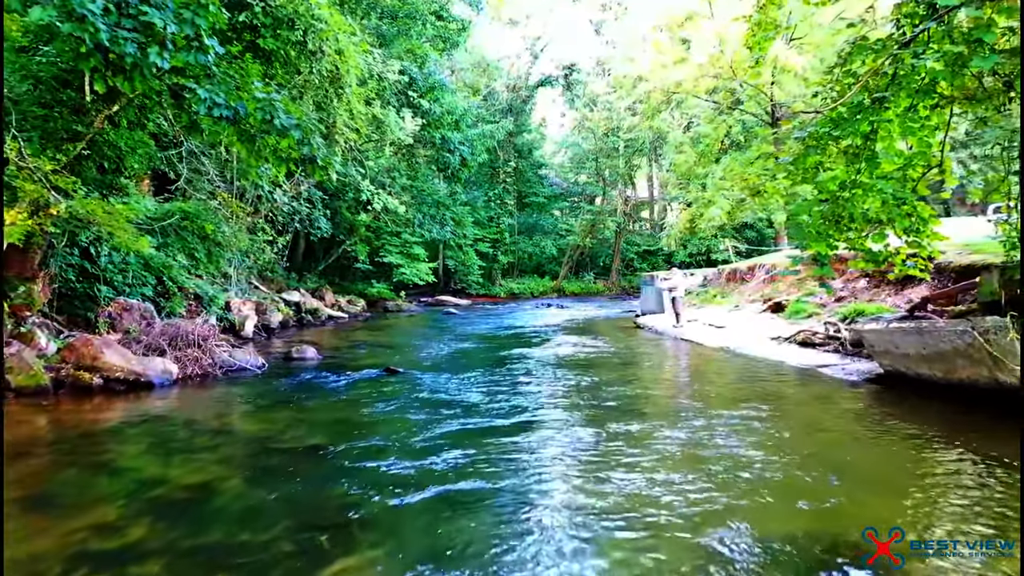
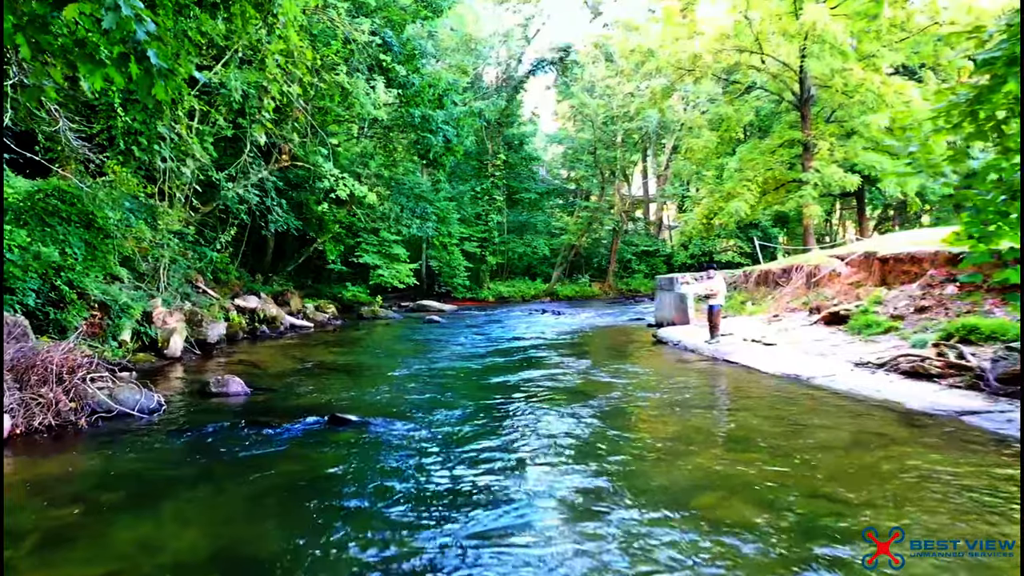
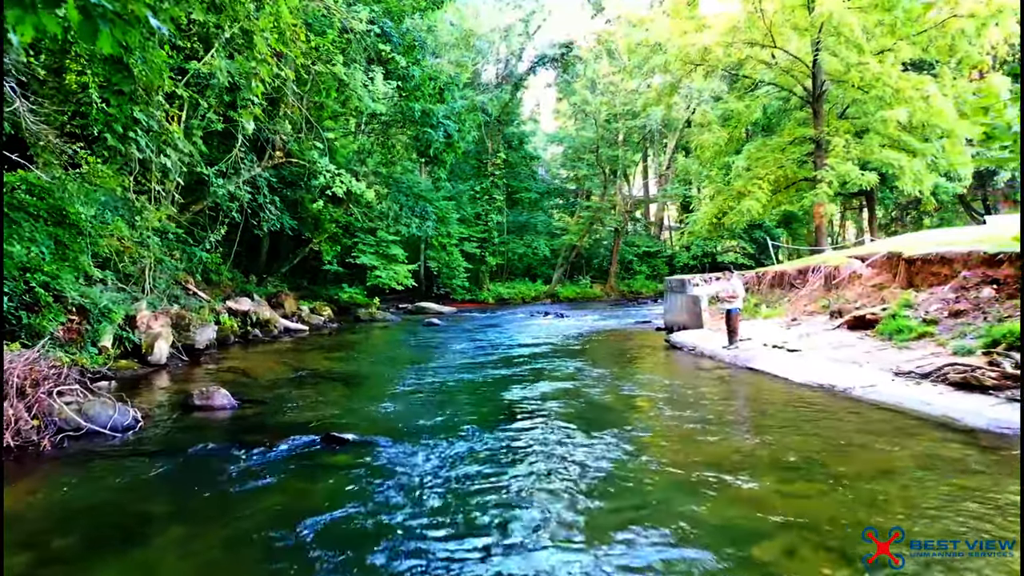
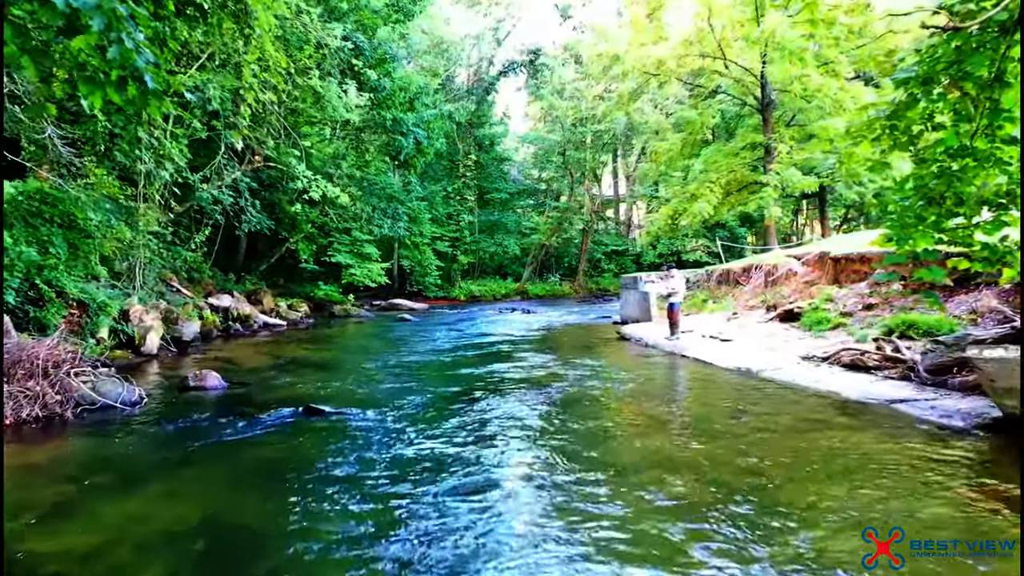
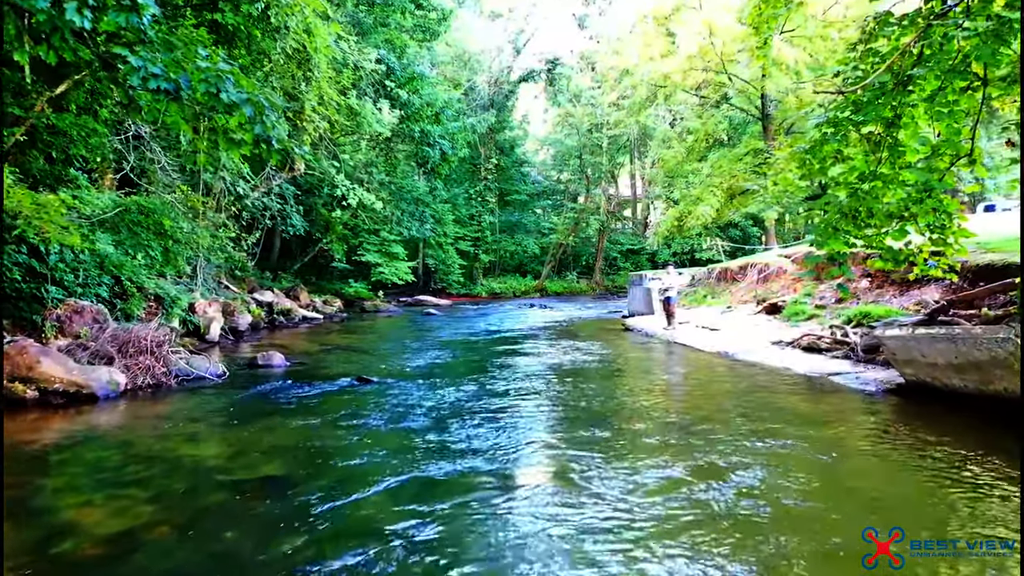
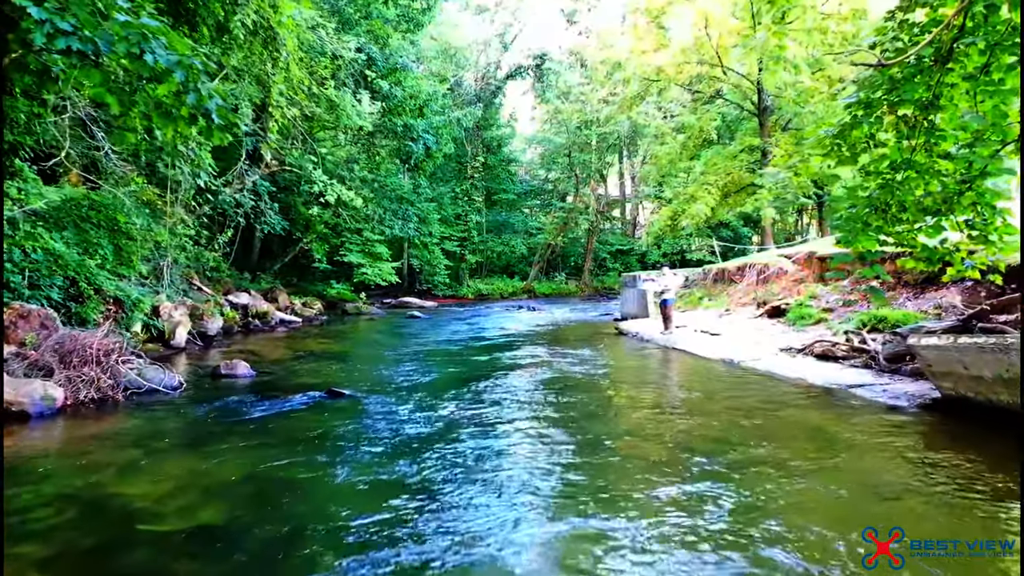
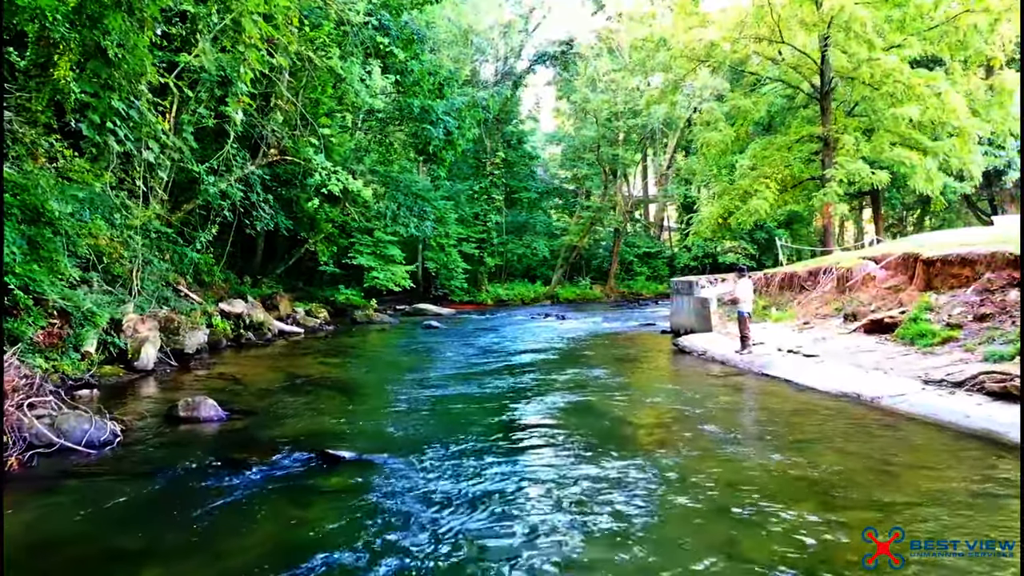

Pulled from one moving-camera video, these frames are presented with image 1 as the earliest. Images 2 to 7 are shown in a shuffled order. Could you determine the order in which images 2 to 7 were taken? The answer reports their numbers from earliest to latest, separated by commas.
5, 6, 4, 2, 3, 7
